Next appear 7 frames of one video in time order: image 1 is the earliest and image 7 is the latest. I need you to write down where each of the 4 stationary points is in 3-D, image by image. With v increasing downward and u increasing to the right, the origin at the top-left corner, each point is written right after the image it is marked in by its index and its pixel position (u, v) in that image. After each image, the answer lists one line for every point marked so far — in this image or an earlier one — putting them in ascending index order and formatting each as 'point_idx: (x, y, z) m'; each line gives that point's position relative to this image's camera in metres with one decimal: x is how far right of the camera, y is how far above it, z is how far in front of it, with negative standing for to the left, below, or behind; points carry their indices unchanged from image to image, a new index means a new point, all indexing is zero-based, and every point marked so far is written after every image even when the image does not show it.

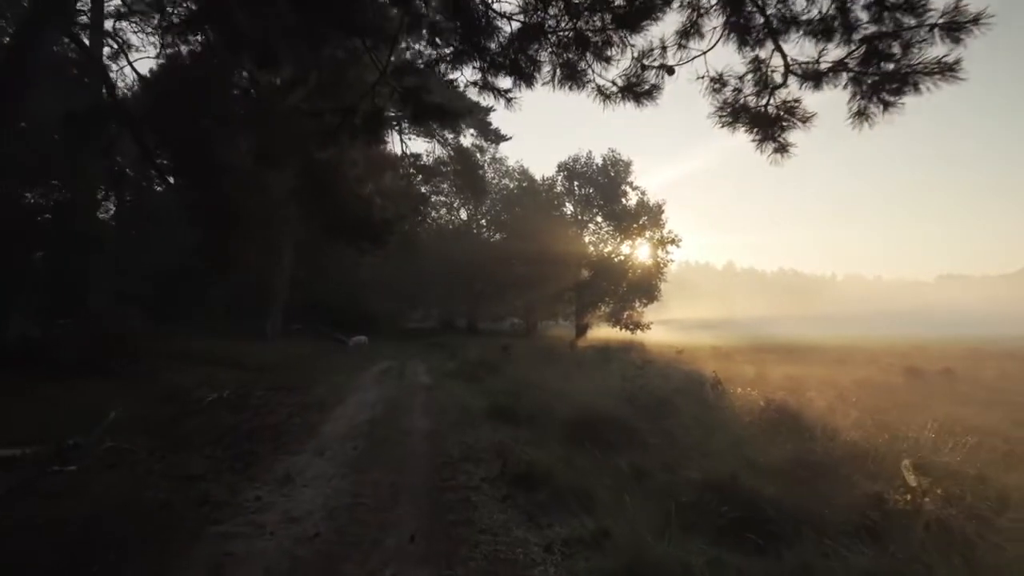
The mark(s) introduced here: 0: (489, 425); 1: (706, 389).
0: (-0.5, -2.8, +14.1) m
1: (+4.8, -2.5, +17.4) m
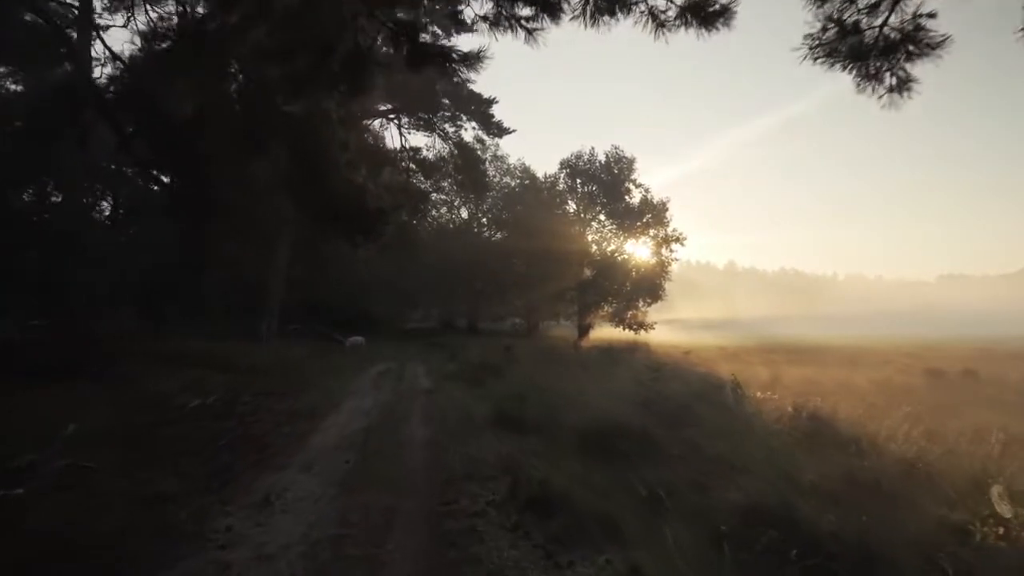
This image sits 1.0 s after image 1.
0: (-0.3, -2.7, +12.9) m
1: (+4.9, -2.5, +16.2) m
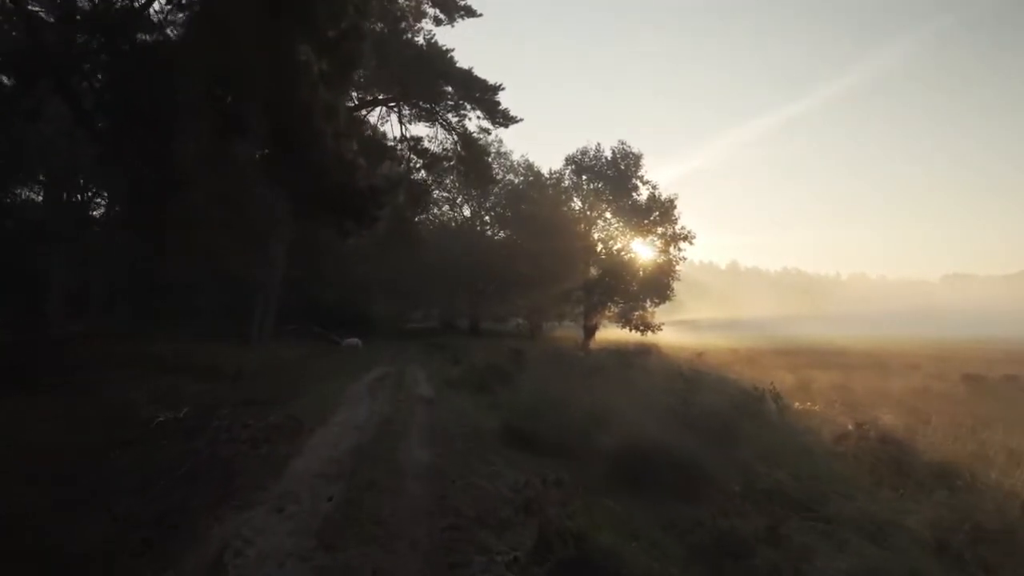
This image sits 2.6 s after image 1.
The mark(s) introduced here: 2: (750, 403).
0: (-0.1, -2.7, +11.0) m
1: (+5.1, -2.4, +14.3) m
2: (+4.6, -2.3, +13.8) m
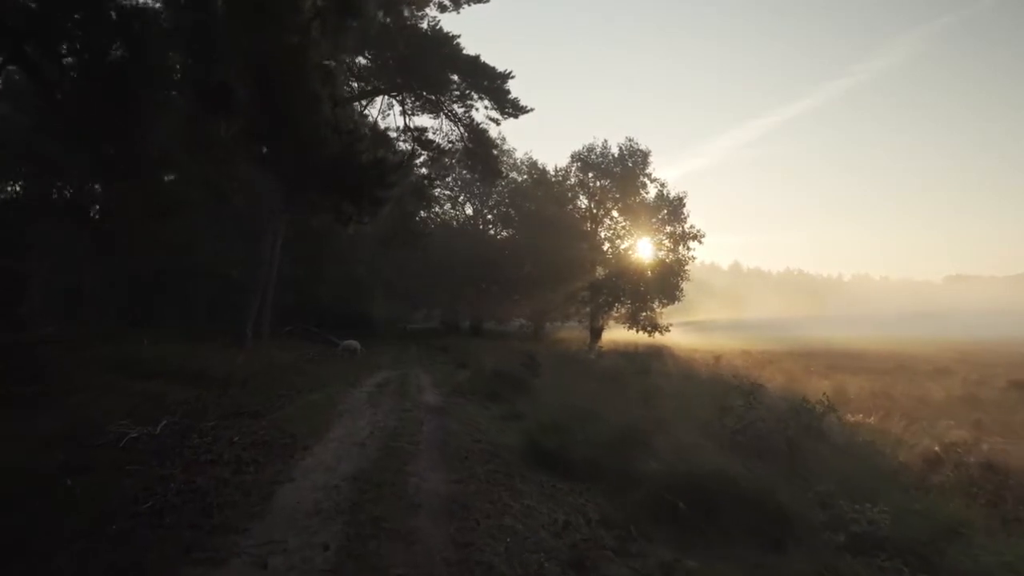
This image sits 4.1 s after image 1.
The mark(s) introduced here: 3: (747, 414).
0: (+0.3, -2.6, +9.3) m
1: (+5.5, -2.4, +12.6) m
2: (+5.0, -2.2, +12.1) m
3: (+4.0, -2.2, +12.1) m
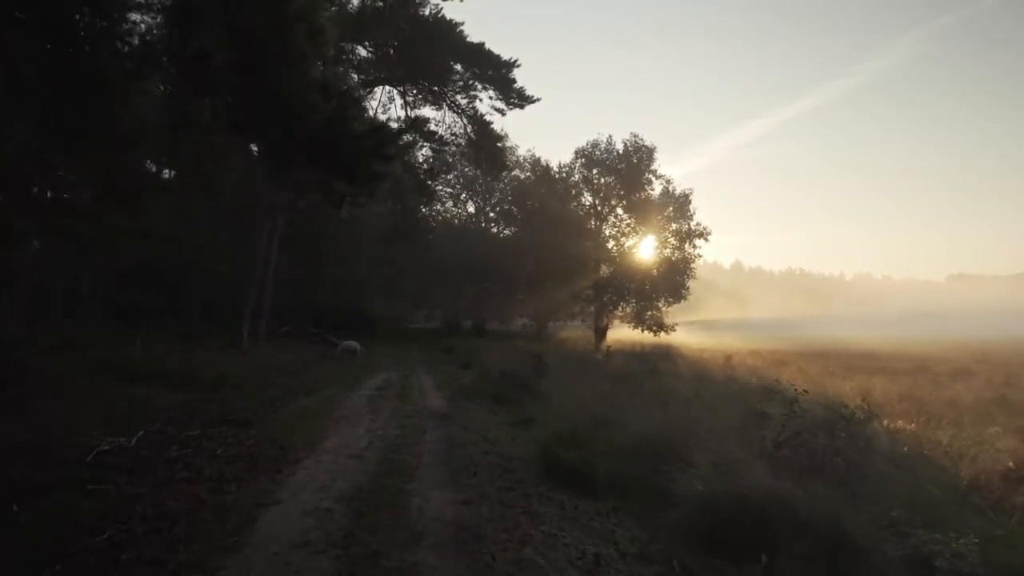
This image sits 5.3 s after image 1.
0: (+0.5, -2.5, +8.1) m
1: (+5.7, -2.3, +11.4) m
2: (+5.2, -2.2, +10.9) m
3: (+4.2, -2.1, +10.9) m
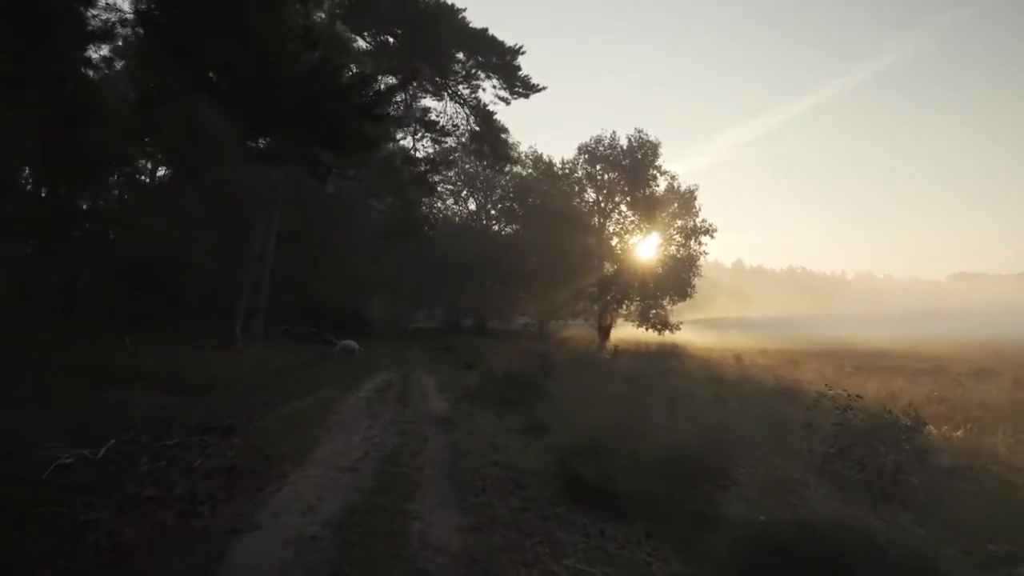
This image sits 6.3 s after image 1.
0: (+0.7, -2.5, +6.9) m
1: (+5.9, -2.2, +10.2) m
2: (+5.4, -2.1, +9.7) m
3: (+4.4, -2.0, +9.8) m
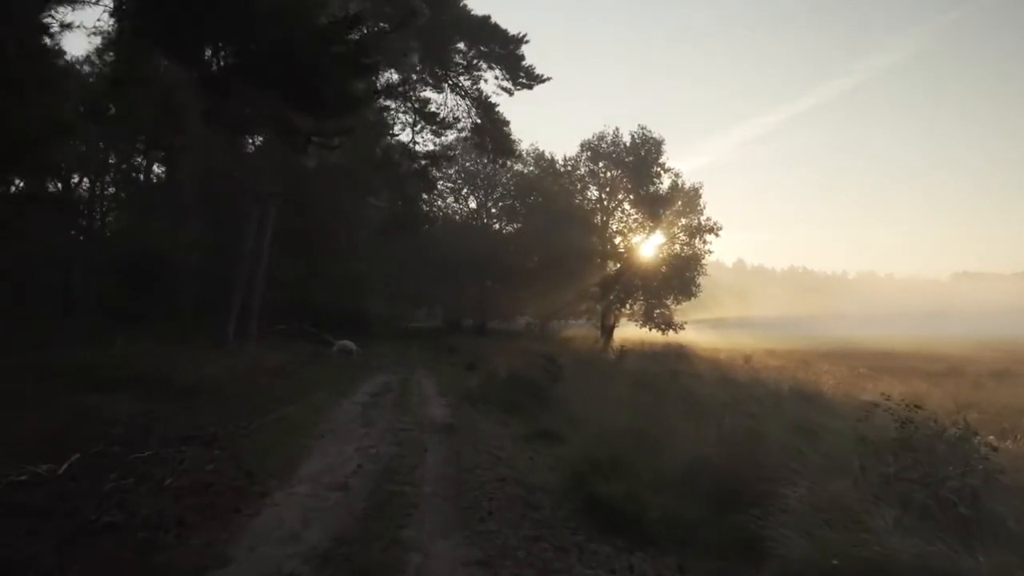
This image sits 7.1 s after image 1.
0: (+0.8, -2.4, +5.9) m
1: (+6.0, -2.2, +9.2) m
2: (+5.5, -2.0, +8.7) m
3: (+4.5, -2.0, +8.7) m
